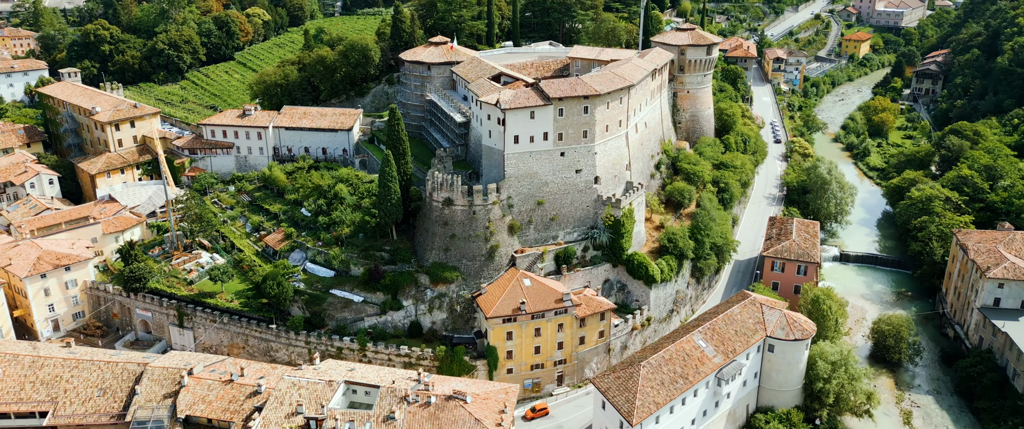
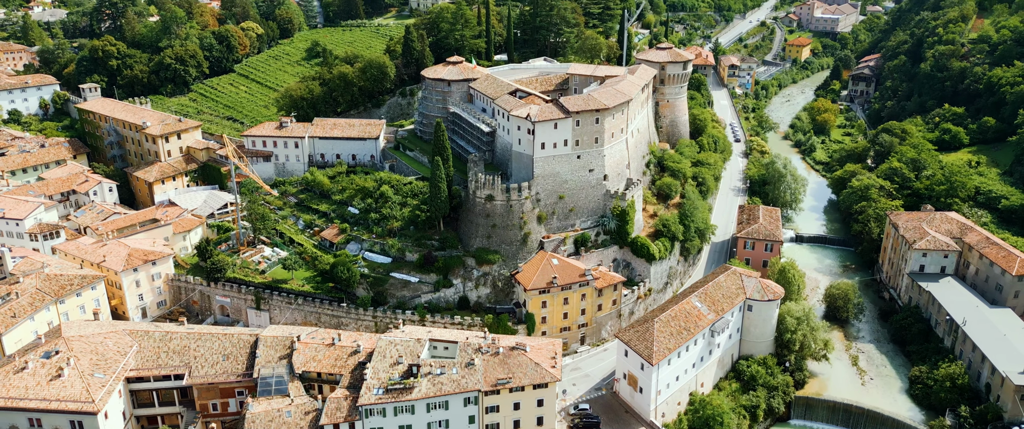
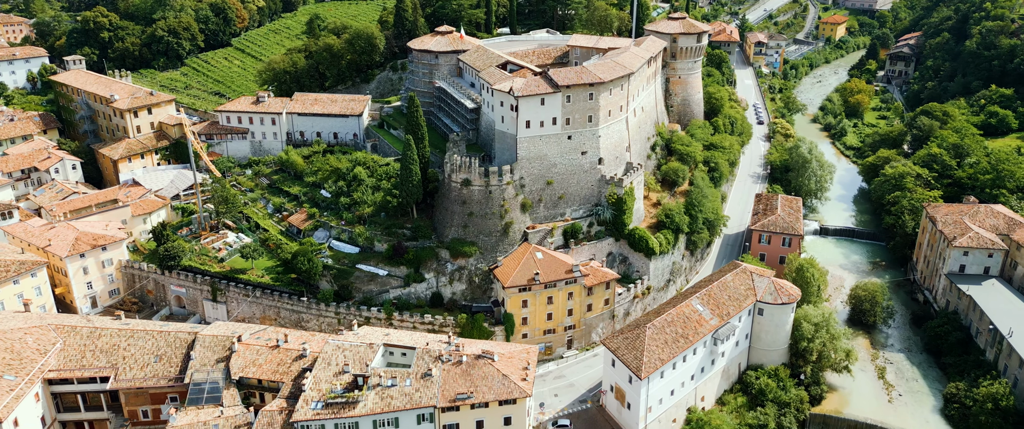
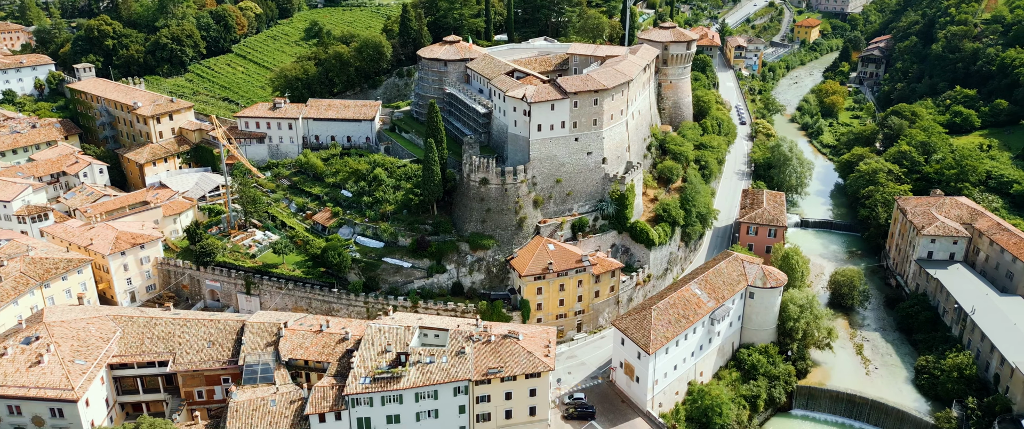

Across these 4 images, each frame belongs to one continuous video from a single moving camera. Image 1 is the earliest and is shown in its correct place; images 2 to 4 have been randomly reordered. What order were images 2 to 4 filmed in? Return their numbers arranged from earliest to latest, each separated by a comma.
3, 4, 2
